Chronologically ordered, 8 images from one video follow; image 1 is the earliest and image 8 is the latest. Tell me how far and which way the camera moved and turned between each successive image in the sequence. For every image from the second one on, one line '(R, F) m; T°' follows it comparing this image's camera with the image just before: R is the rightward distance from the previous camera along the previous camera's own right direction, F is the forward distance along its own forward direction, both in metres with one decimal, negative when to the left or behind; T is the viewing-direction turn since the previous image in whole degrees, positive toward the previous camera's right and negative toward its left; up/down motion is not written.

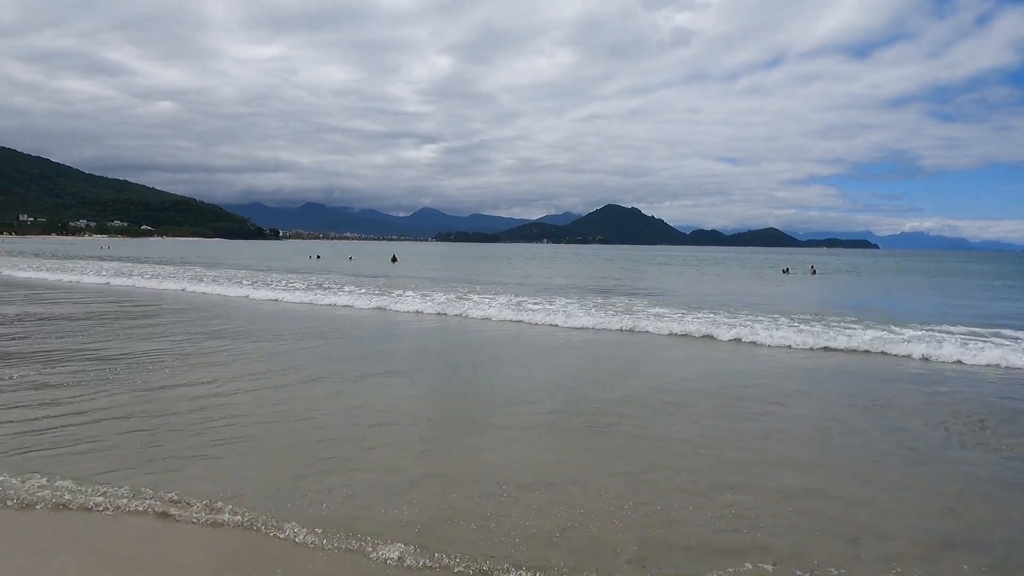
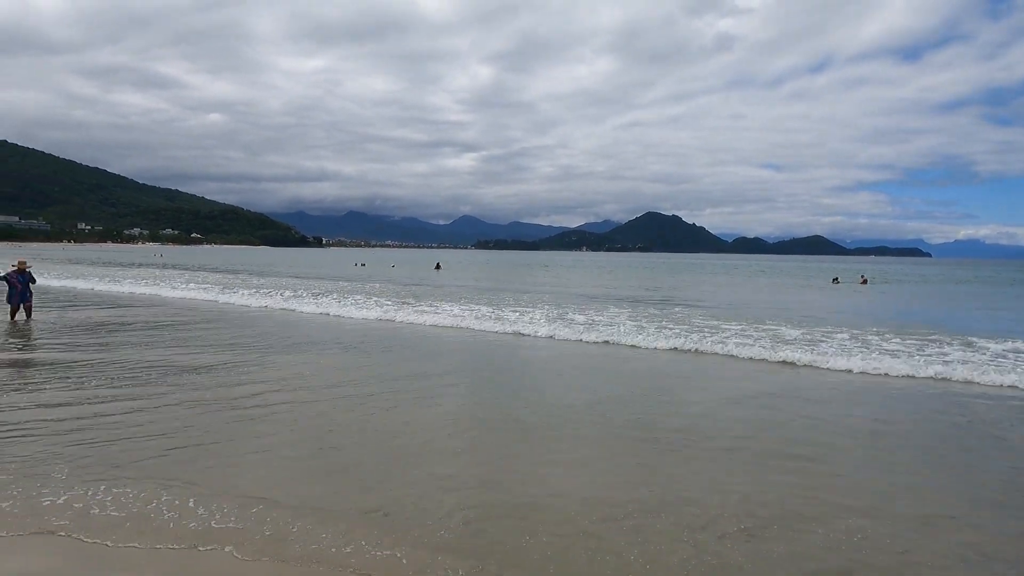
(-0.3, 0.0) m; -3°
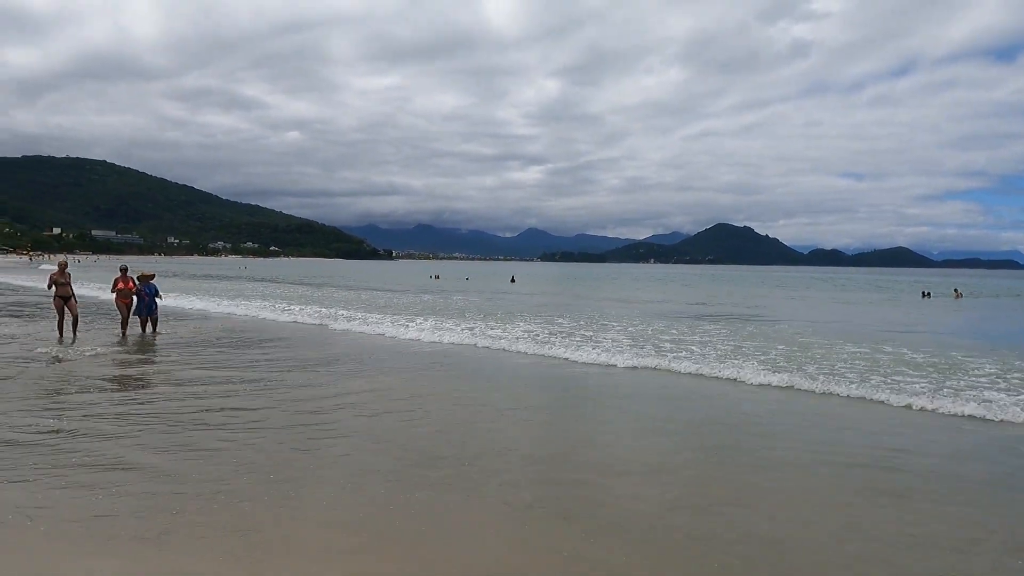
(-0.6, +0.2) m; -6°
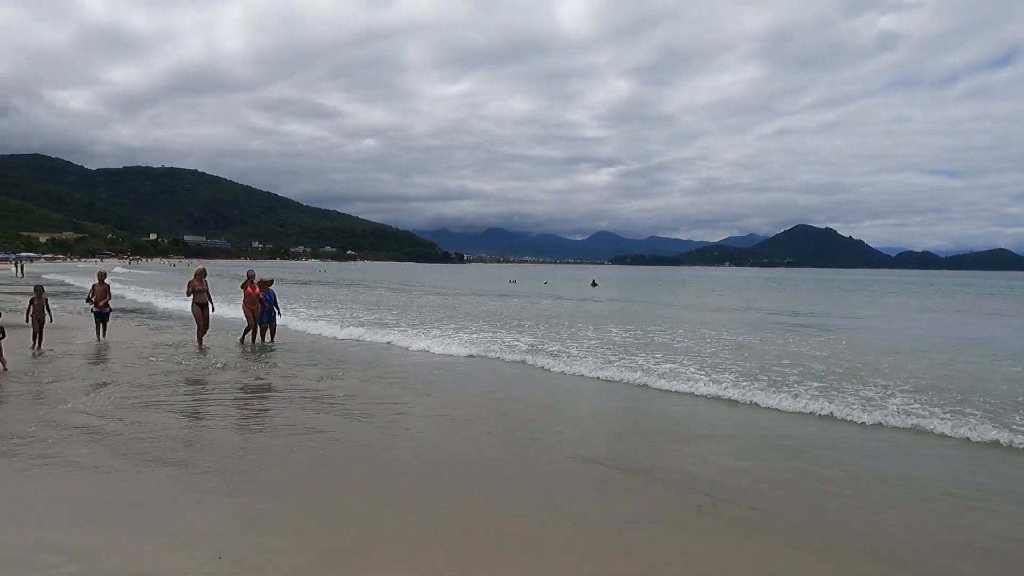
(-0.7, +0.4) m; -6°
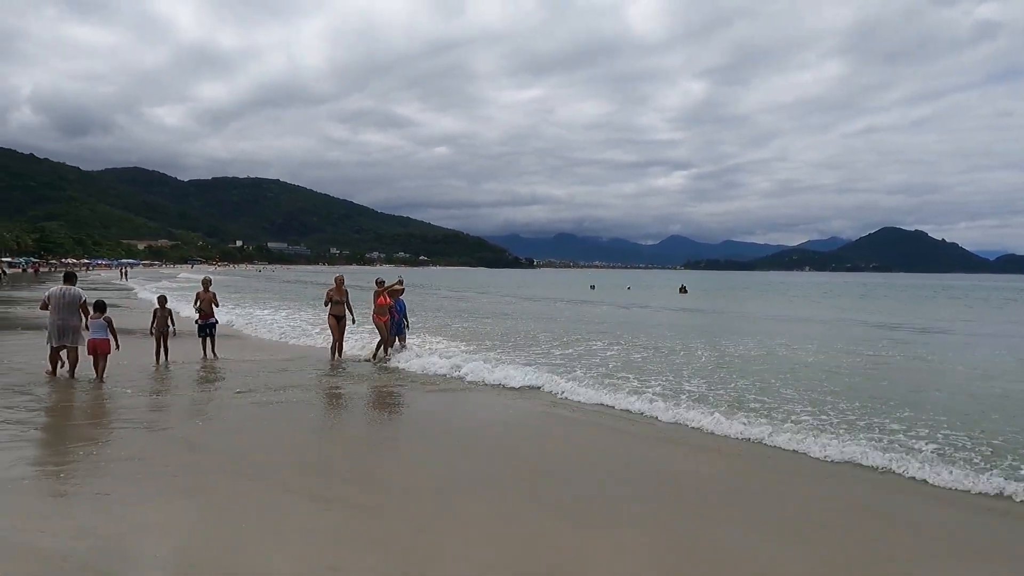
(-1.0, +0.8) m; -6°
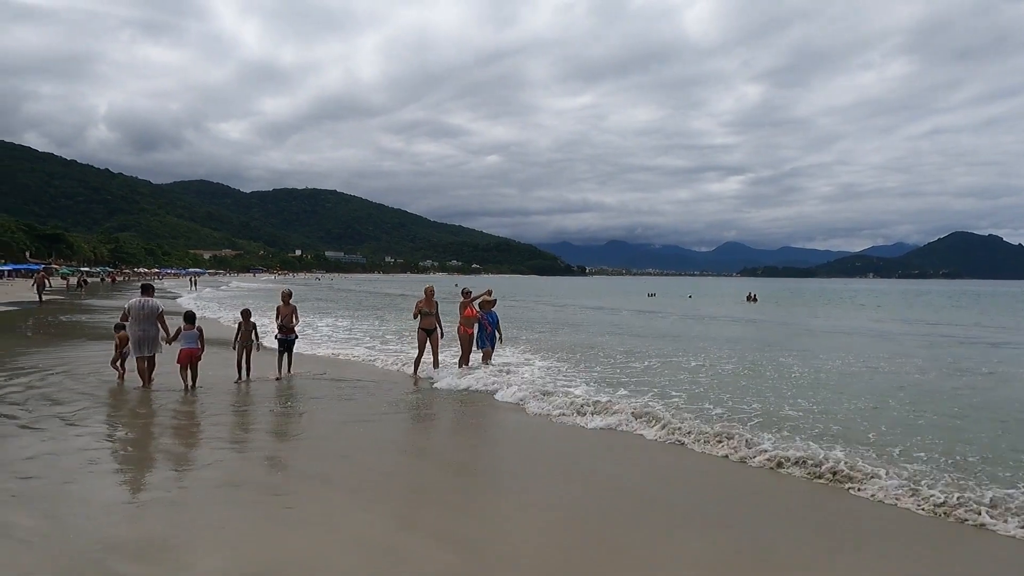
(-0.6, +0.5) m; -4°
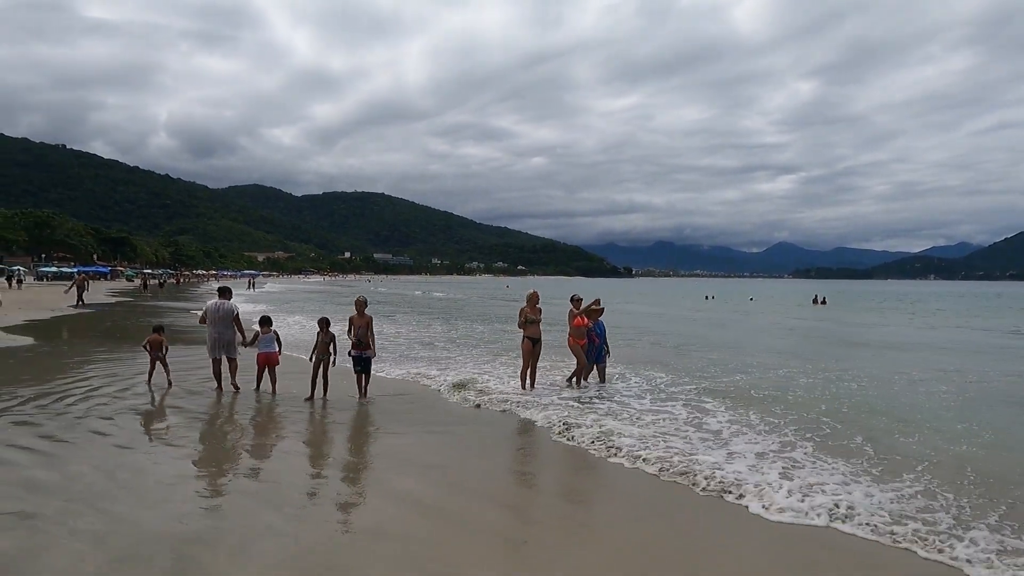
(-0.8, +0.7) m; -4°
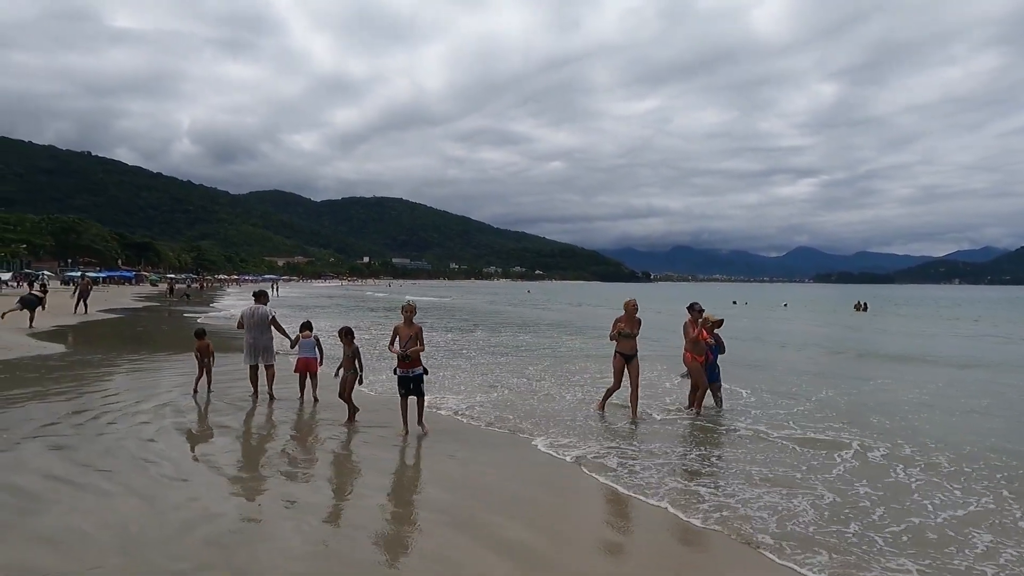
(-0.8, +0.9) m; -2°
